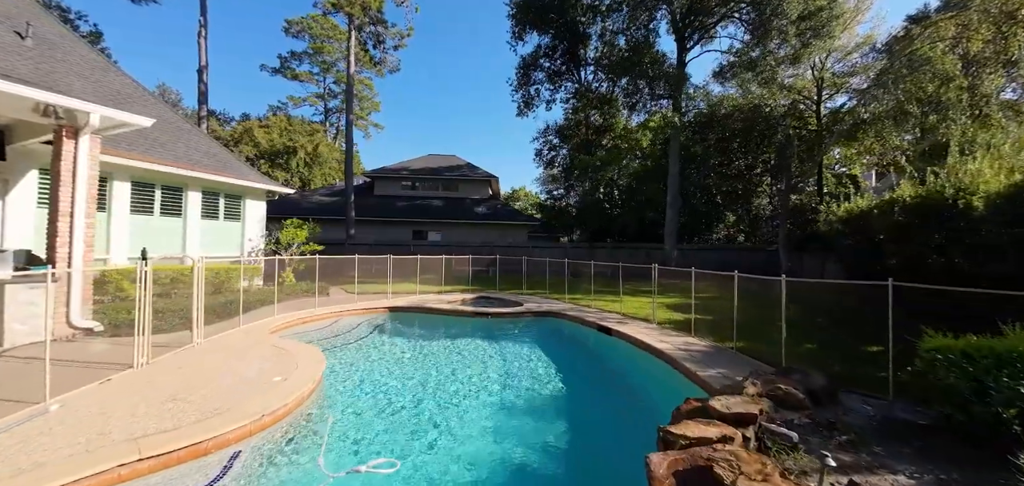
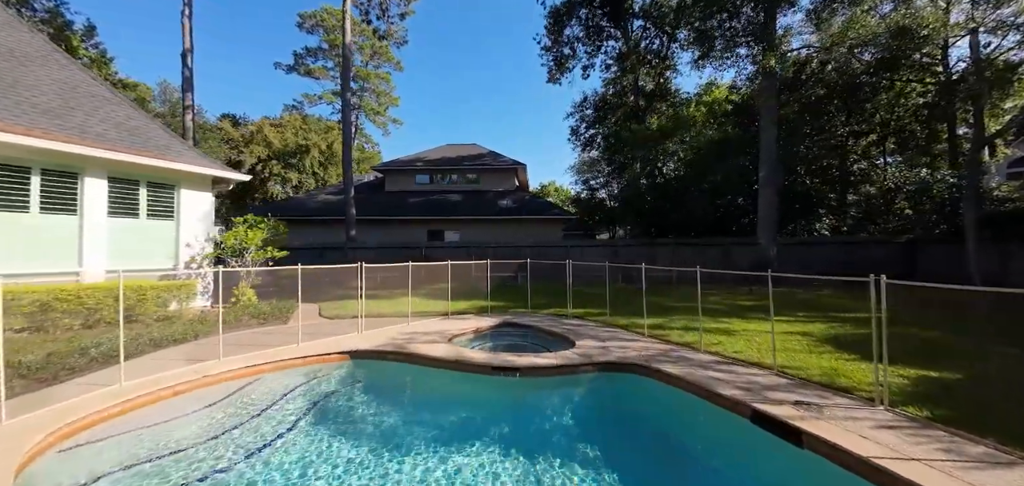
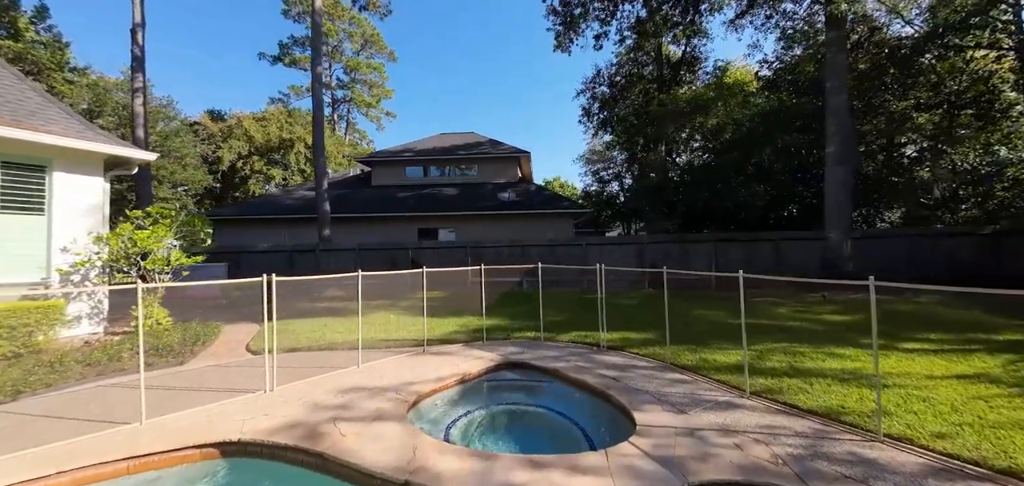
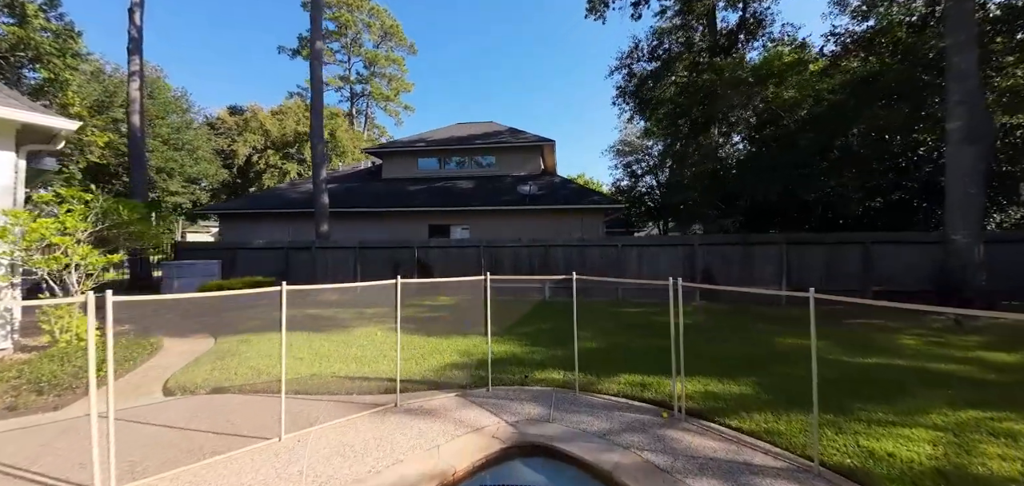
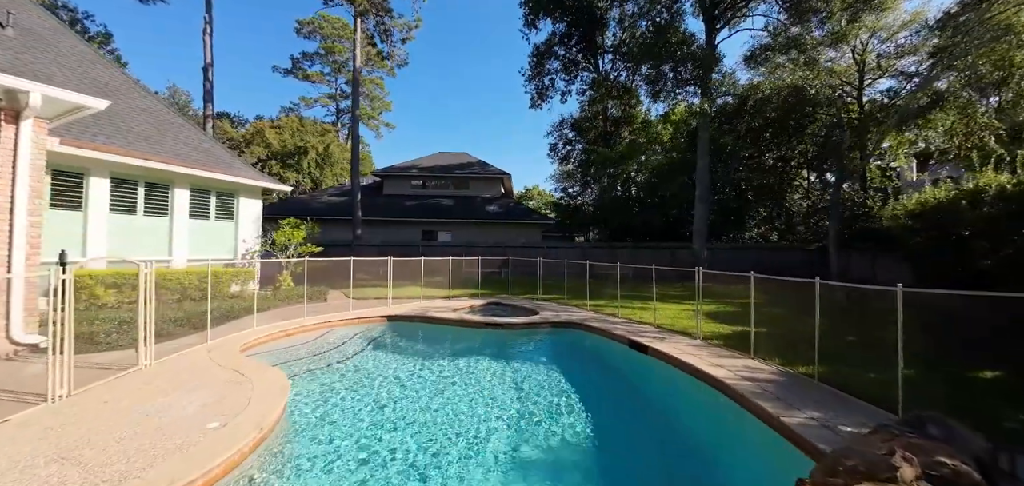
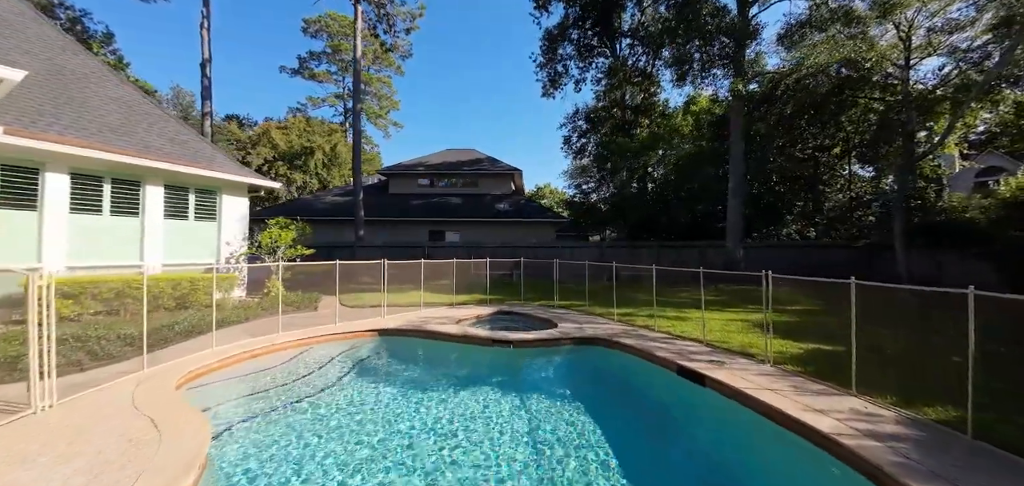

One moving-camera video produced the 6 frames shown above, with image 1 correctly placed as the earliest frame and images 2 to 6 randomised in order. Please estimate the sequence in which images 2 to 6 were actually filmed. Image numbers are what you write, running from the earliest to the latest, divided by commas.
5, 6, 2, 3, 4
